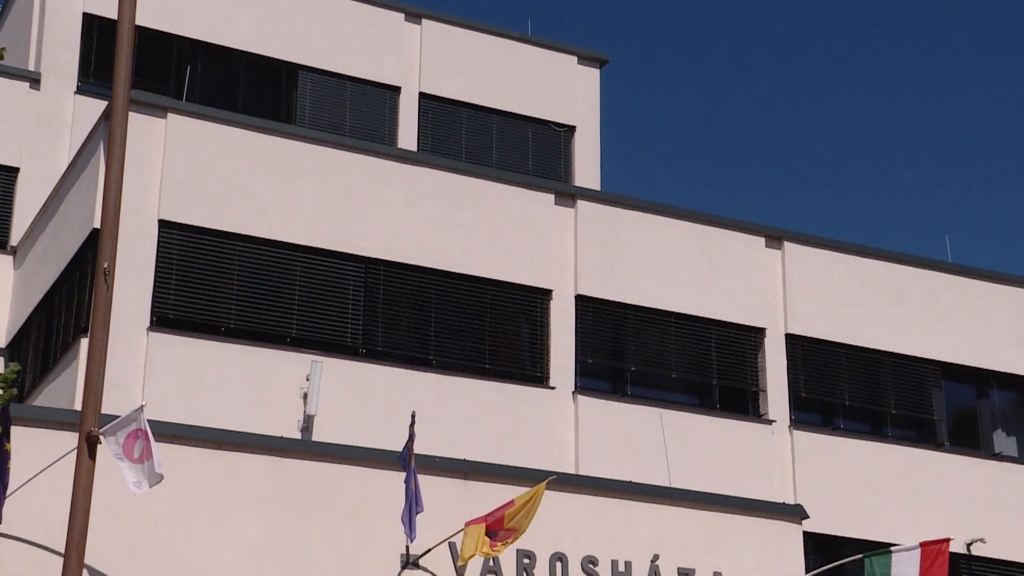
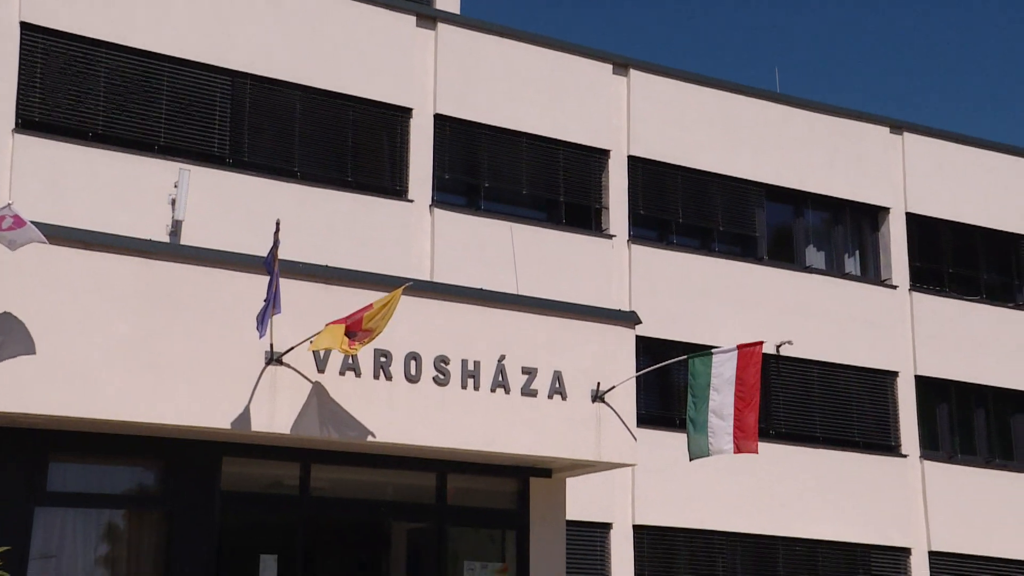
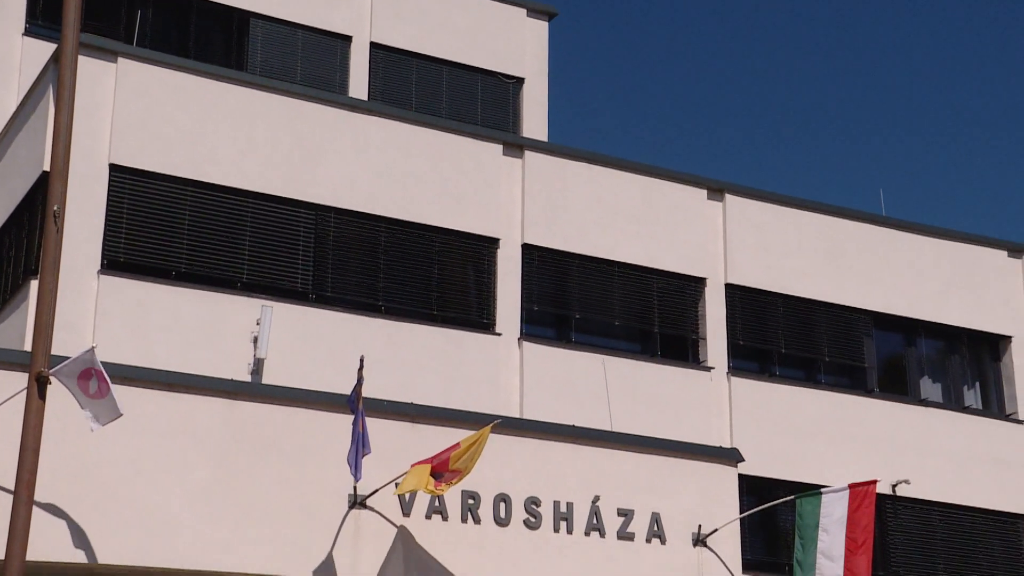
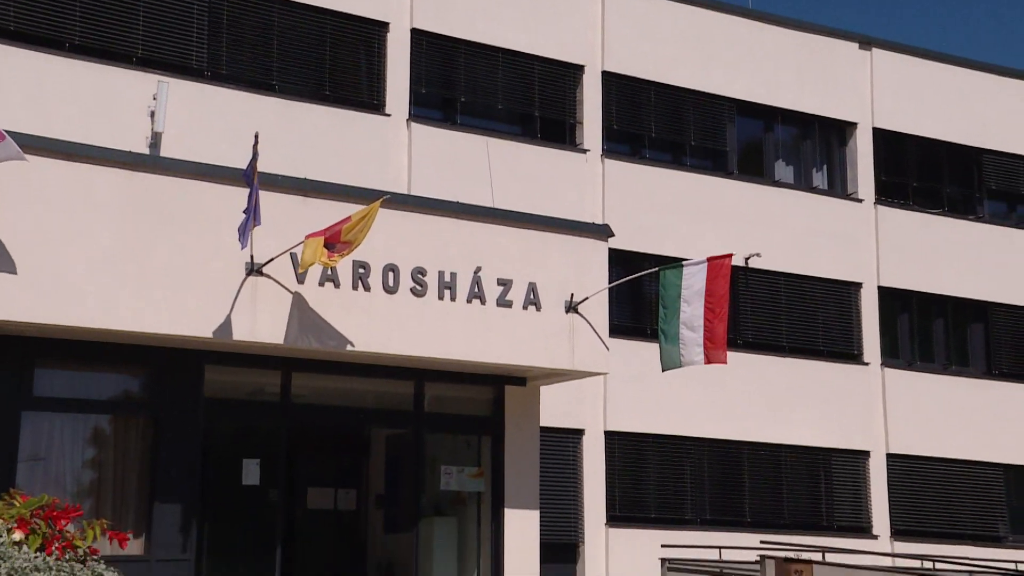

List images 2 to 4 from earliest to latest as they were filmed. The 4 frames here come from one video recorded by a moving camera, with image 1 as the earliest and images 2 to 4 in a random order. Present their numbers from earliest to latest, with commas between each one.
3, 2, 4
